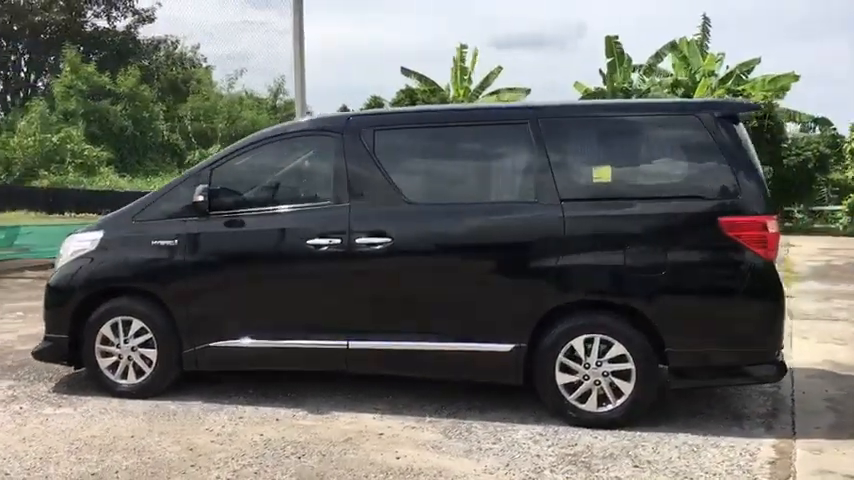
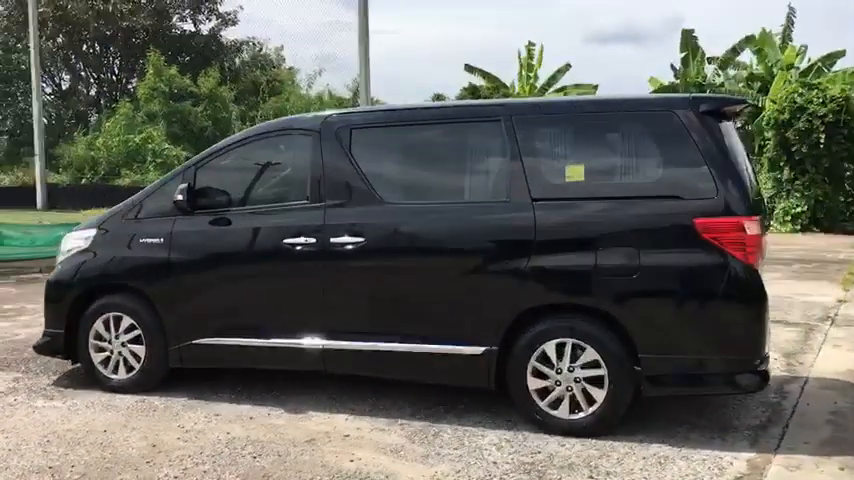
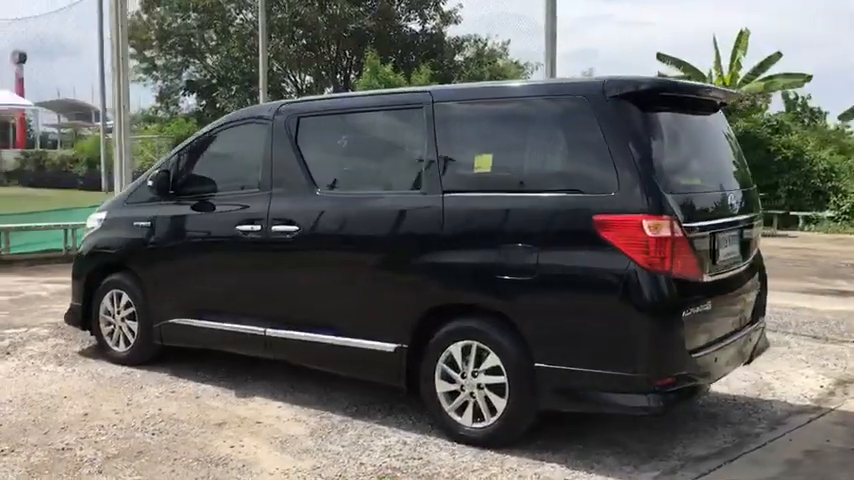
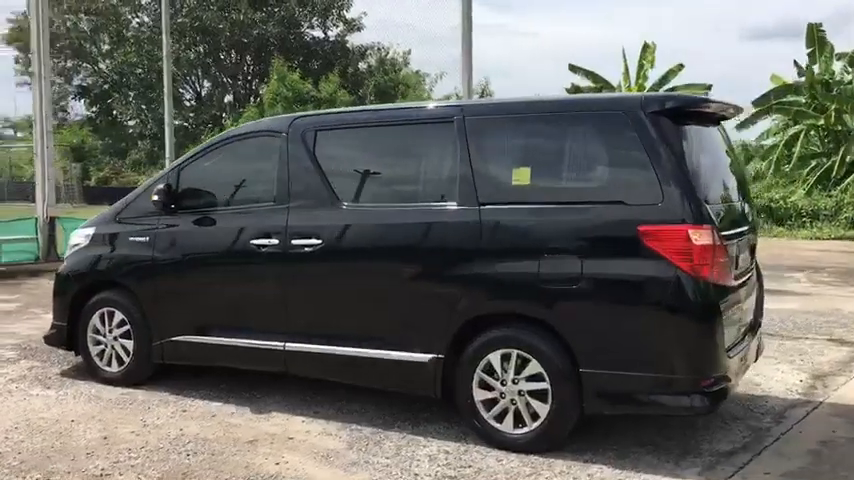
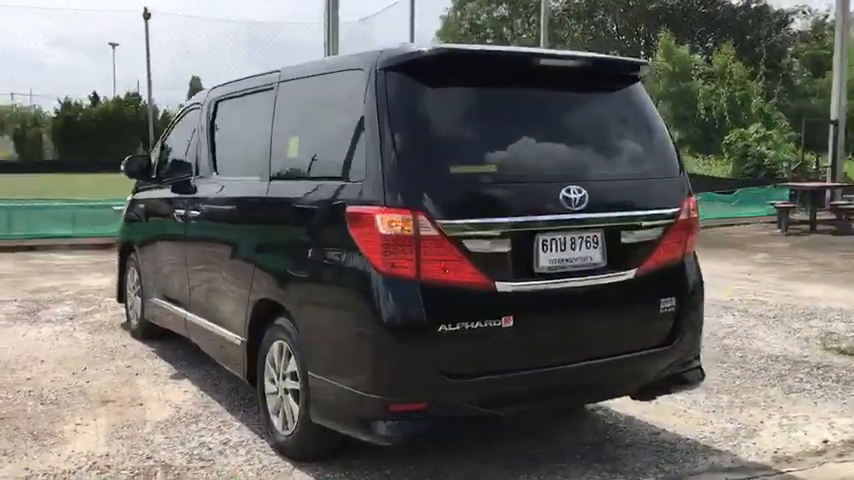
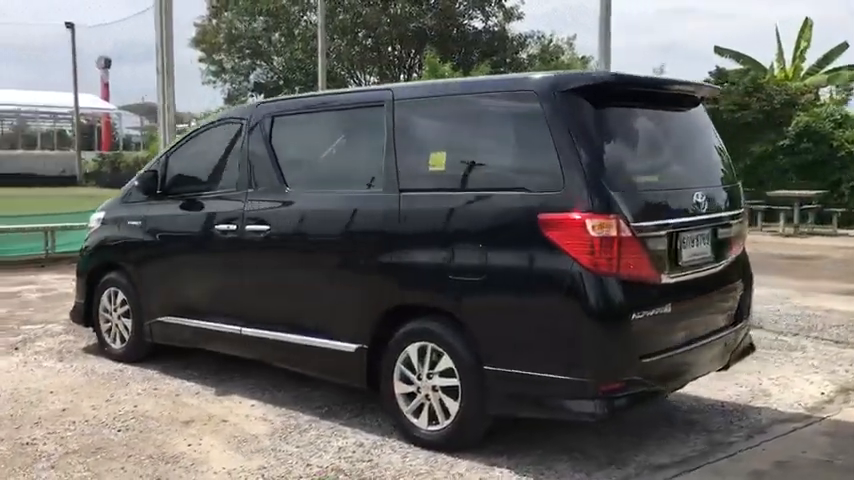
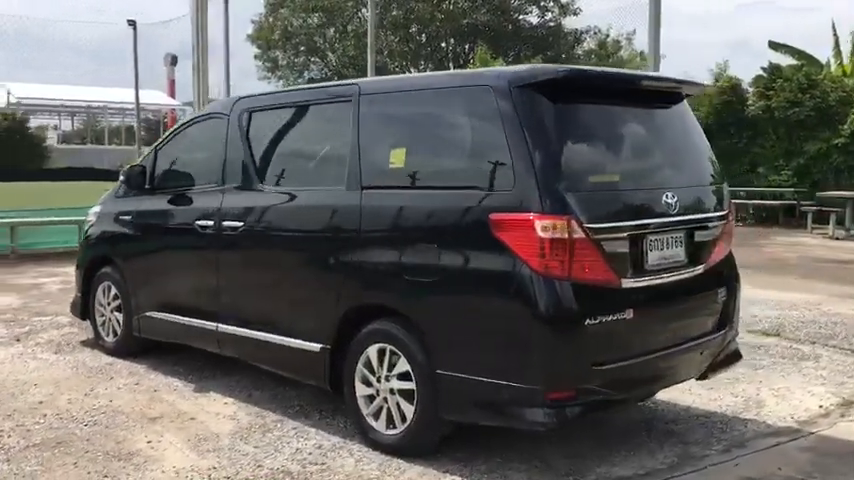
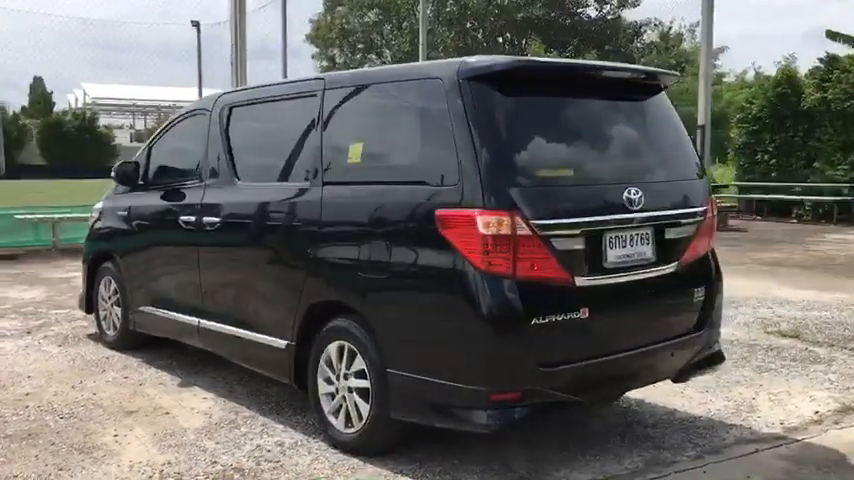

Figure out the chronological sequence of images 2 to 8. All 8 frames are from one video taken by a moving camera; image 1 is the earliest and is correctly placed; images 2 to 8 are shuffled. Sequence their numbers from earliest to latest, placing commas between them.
2, 4, 3, 6, 7, 8, 5
